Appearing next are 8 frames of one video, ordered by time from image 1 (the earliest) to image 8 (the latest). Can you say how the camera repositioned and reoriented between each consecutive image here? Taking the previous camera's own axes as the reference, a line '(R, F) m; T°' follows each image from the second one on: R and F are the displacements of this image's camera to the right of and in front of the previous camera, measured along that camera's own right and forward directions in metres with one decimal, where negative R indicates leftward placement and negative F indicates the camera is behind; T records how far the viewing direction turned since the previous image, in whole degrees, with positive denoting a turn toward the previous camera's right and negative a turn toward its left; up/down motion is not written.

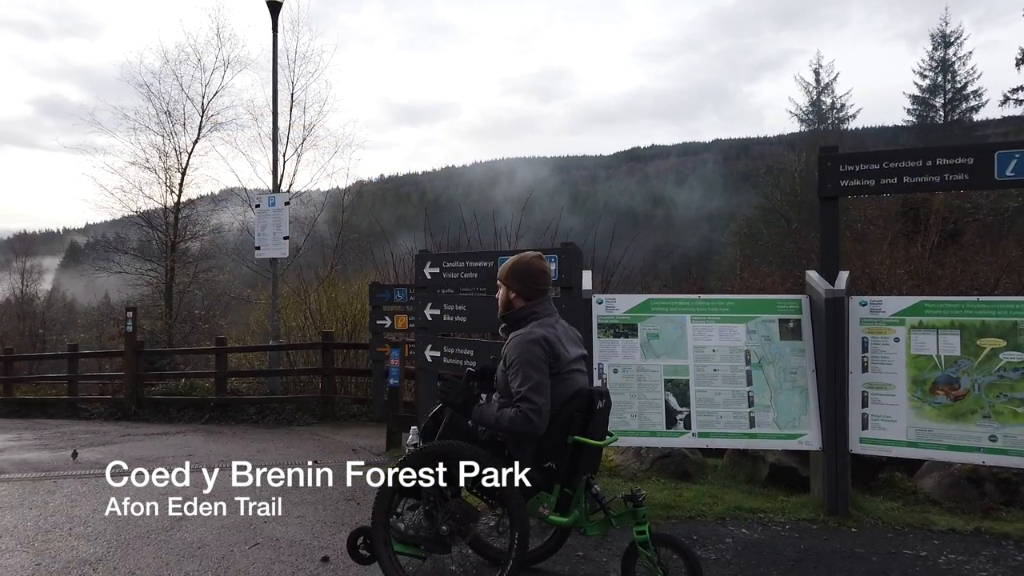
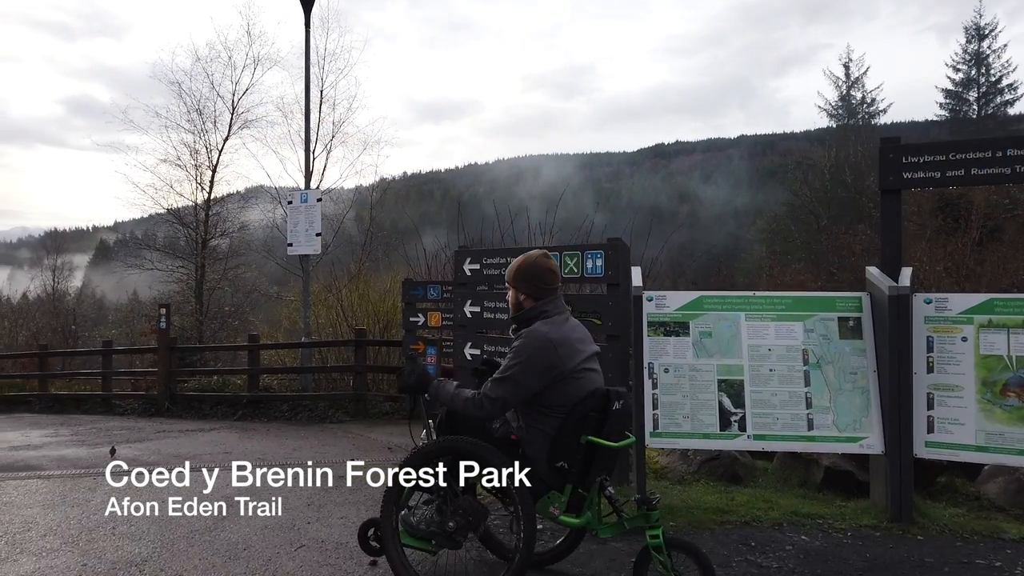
(-0.2, +0.1) m; -2°
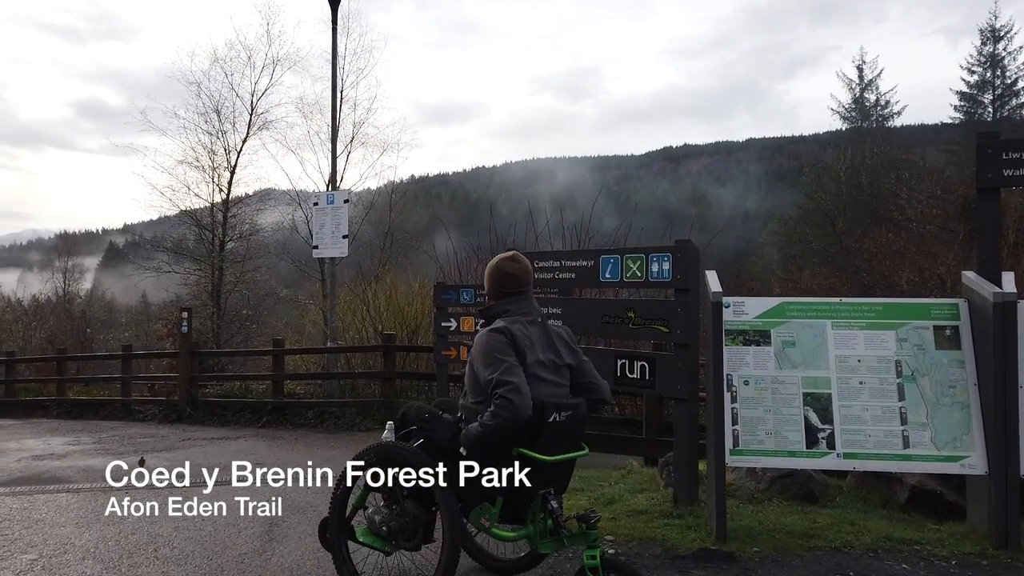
(-0.4, +0.3) m; -1°
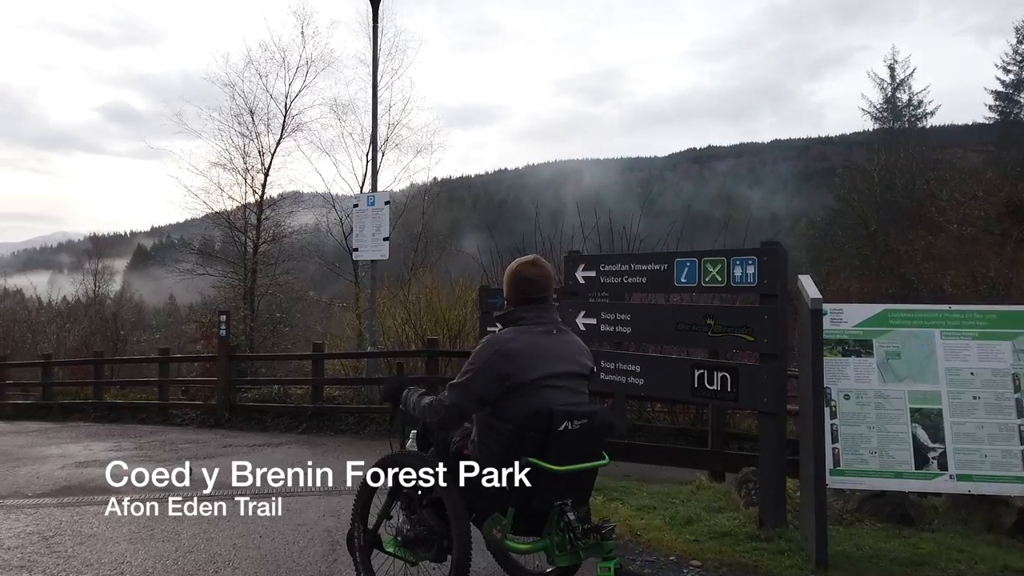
(-0.3, +0.3) m; -2°
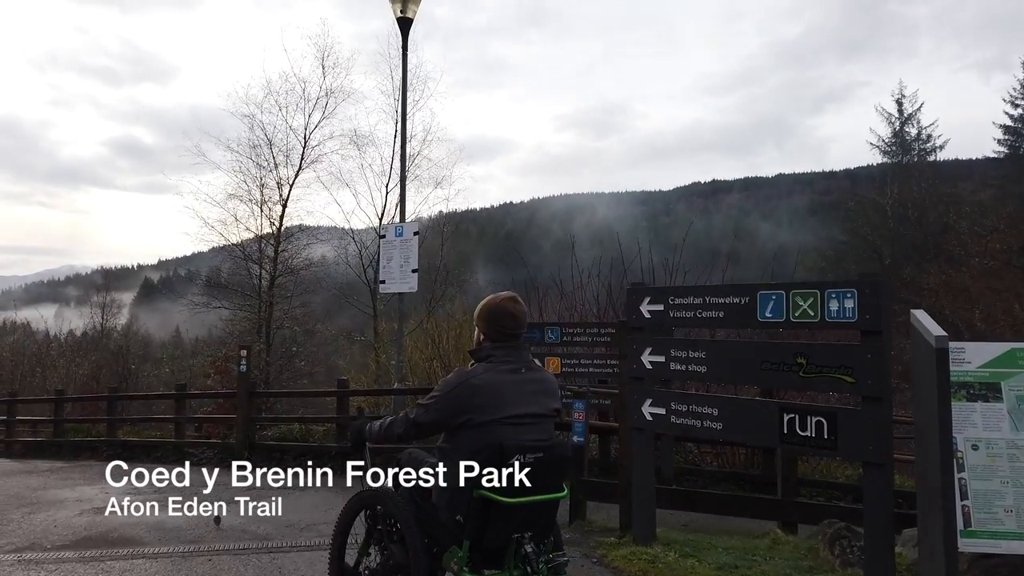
(-0.4, +0.4) m; 0°
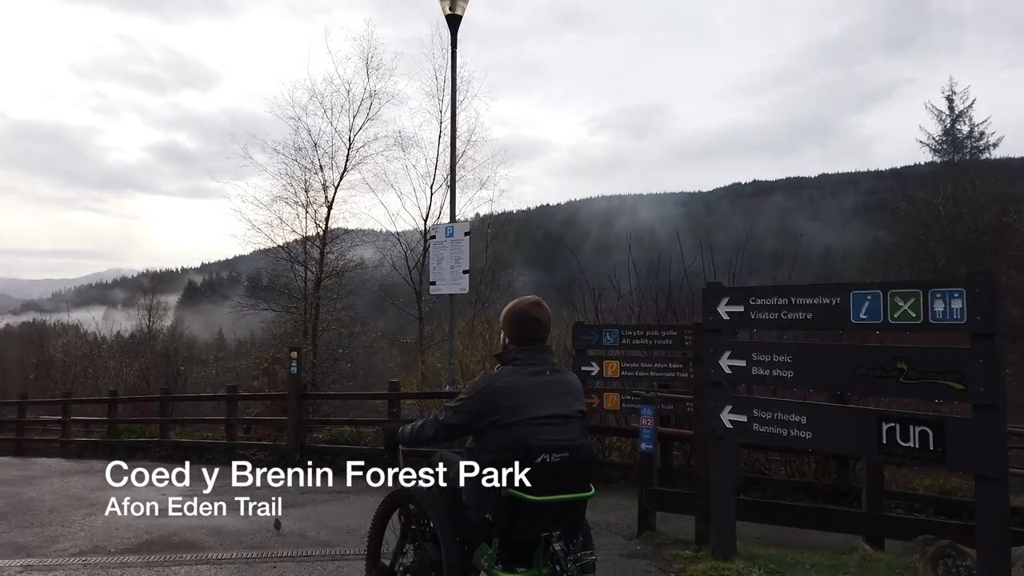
(-0.2, +0.2) m; -3°
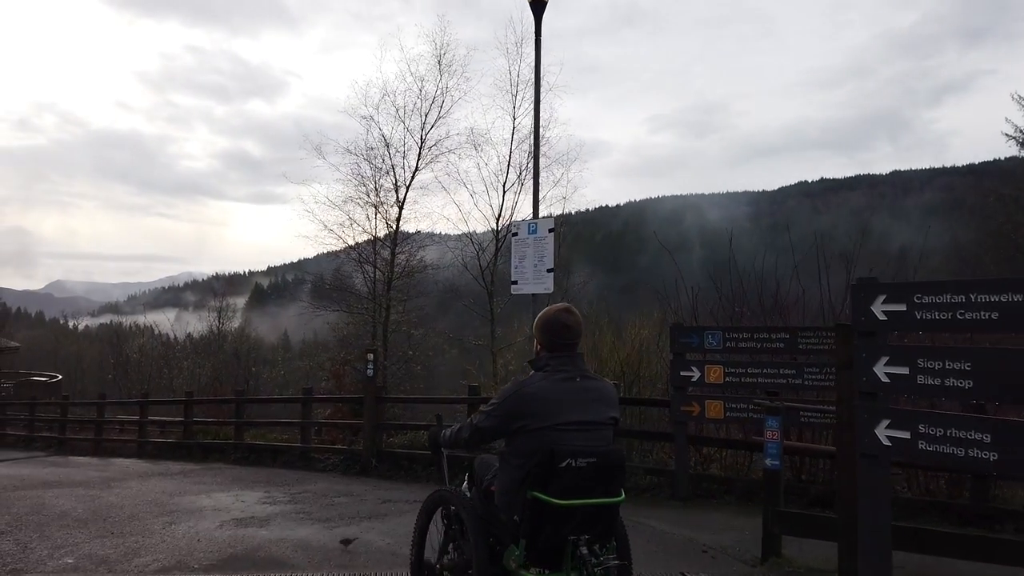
(-0.4, +0.6) m; -4°
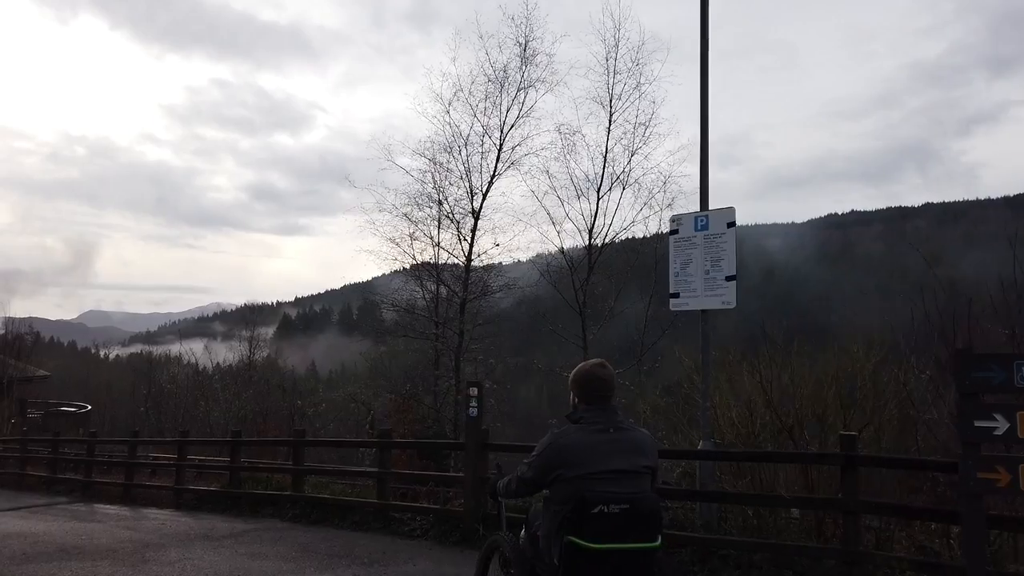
(-1.4, +2.5) m; -2°
